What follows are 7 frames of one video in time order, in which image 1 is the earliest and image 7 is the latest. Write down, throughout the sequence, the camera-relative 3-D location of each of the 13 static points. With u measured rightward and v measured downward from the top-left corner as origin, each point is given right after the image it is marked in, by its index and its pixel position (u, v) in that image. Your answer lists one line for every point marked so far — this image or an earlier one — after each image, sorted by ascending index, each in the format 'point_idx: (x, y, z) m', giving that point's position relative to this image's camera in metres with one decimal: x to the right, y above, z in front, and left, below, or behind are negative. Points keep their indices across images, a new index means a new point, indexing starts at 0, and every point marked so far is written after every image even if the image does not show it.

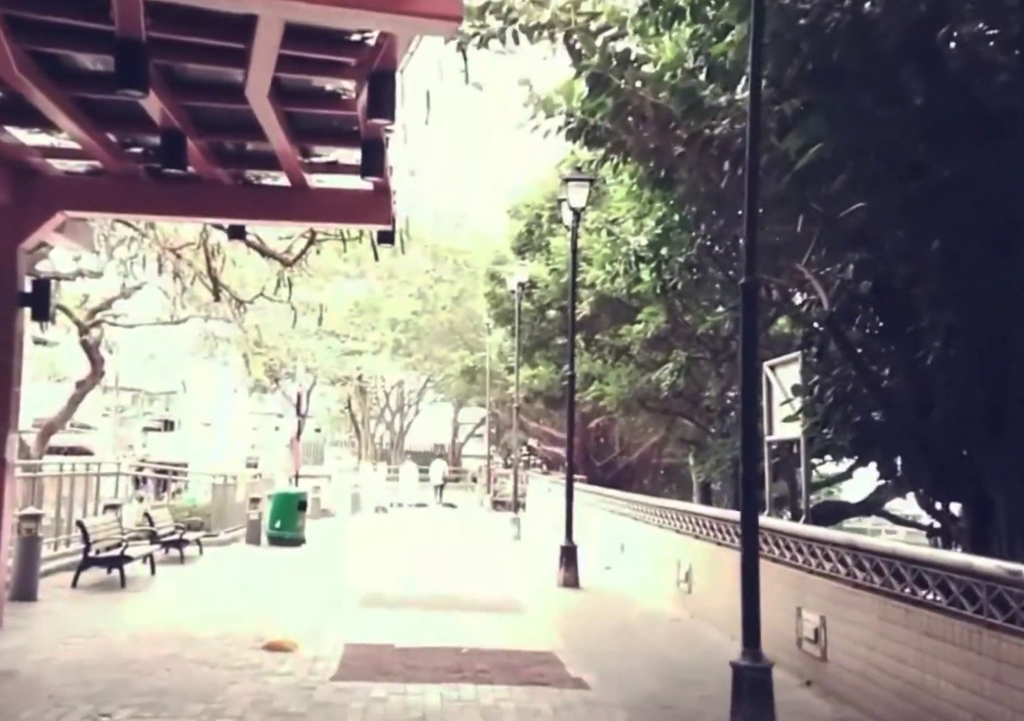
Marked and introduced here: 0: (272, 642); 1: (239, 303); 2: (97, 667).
0: (-2.2, -2.5, +9.5) m
1: (-4.4, +0.9, +16.6) m
2: (-3.3, -2.4, +8.4) m
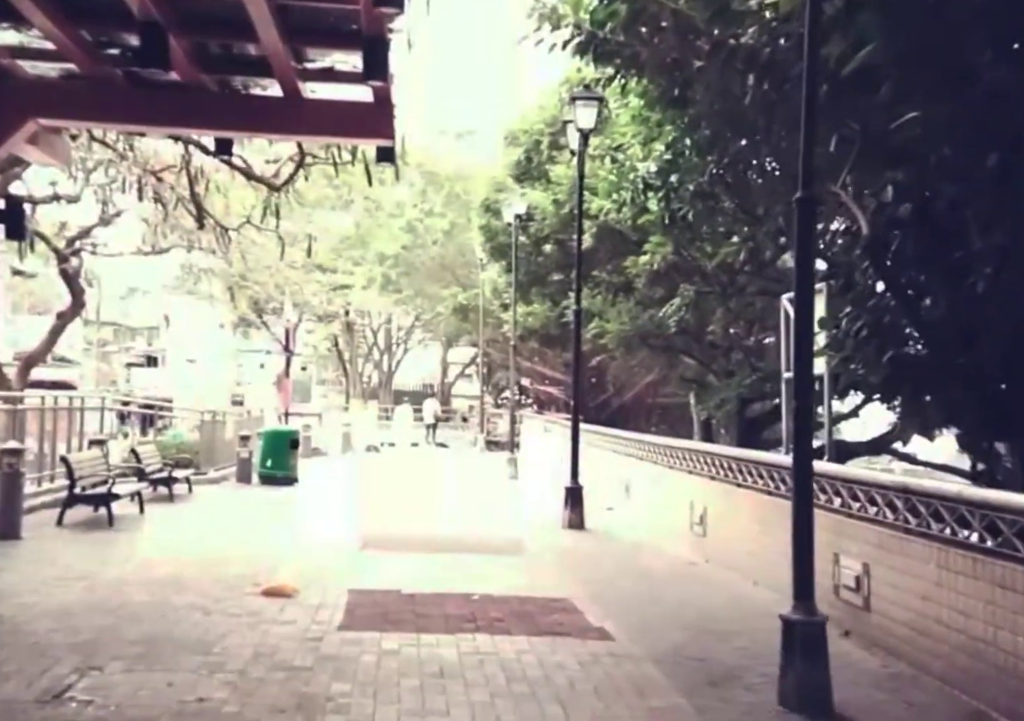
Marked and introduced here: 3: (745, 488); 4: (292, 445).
0: (-2.0, -1.9, +8.8) m
1: (-4.3, +1.9, +15.7) m
2: (-3.1, -1.8, +7.7) m
3: (+2.4, -1.3, +11.2) m
4: (-4.1, -1.5, +19.2) m
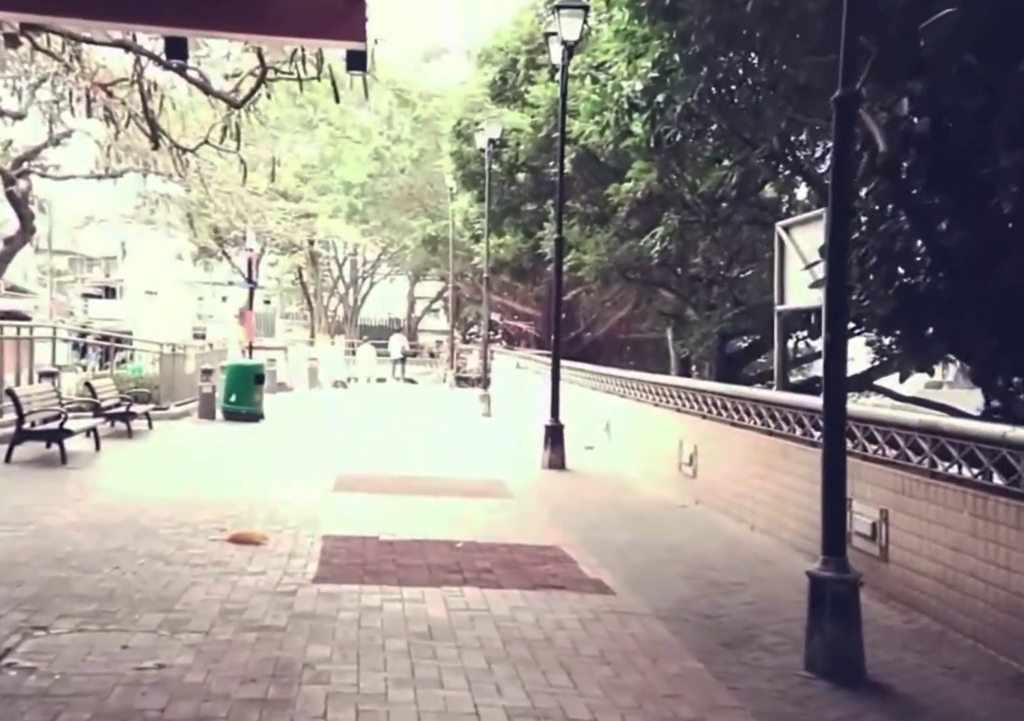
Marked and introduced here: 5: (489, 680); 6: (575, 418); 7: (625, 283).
0: (-2.1, -1.3, +8.1) m
1: (-4.6, +2.9, +14.7) m
2: (-3.2, -1.3, +7.0) m
3: (+2.2, -0.6, +10.6) m
4: (-4.6, -0.4, +18.3) m
5: (-0.1, -1.6, +5.2) m
6: (+1.0, -0.9, +17.3) m
7: (+2.2, +1.5, +20.0) m
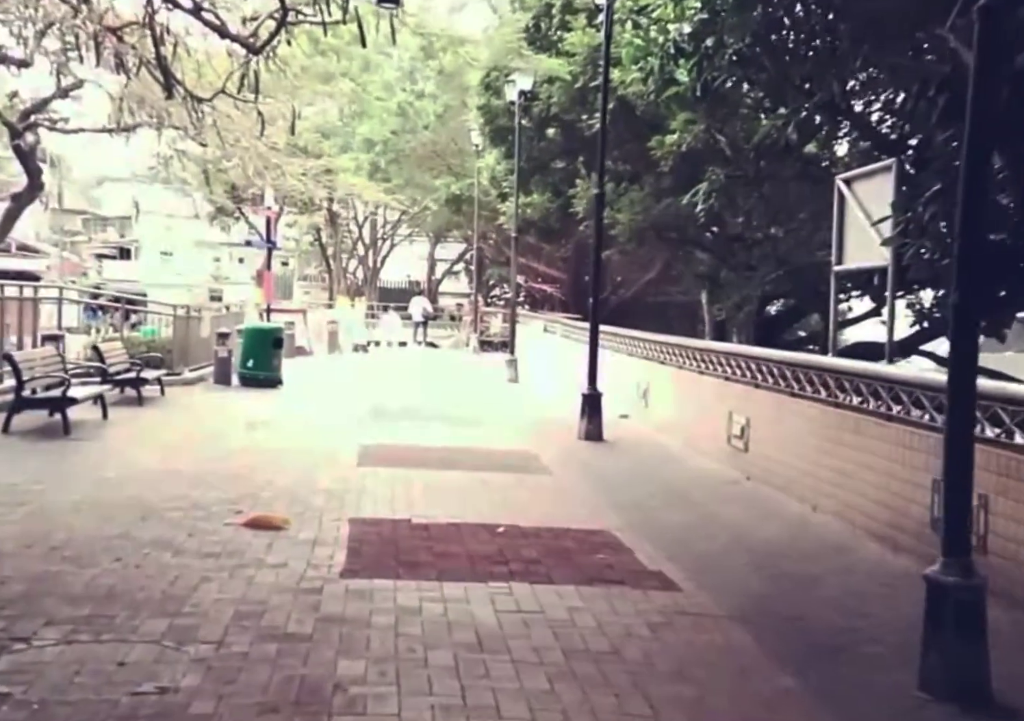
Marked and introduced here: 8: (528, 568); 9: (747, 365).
0: (-1.8, -1.1, +7.3) m
1: (-4.2, +3.4, +13.7) m
2: (-2.9, -1.1, +6.2) m
3: (+2.6, -0.3, +9.7) m
4: (-4.1, +0.3, +17.5) m
5: (+0.2, -1.4, +4.4) m
6: (+1.5, -0.4, +16.4) m
7: (+2.7, +2.1, +19.0) m
8: (+0.1, -1.3, +6.6) m
9: (+2.4, 0.0, +10.8) m
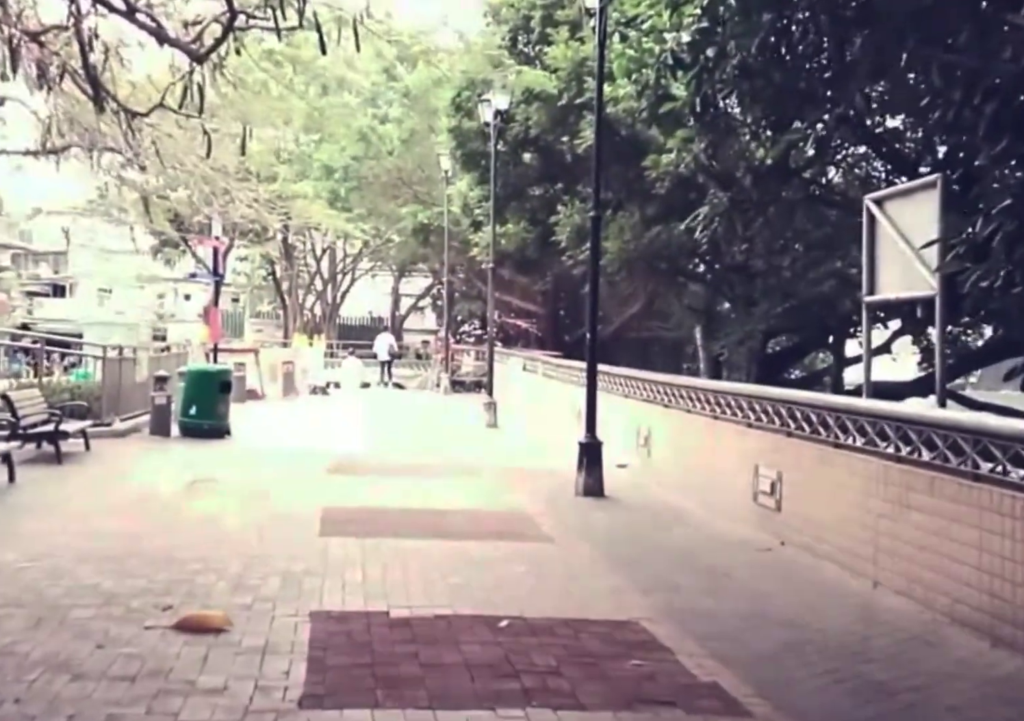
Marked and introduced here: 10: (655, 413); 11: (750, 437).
0: (-1.8, -1.4, +5.7) m
1: (-4.4, +2.8, +12.2) m
2: (-2.8, -1.4, +4.5) m
3: (+2.5, -0.7, +8.3) m
4: (-4.4, -0.4, +15.9) m
5: (+0.3, -1.6, +2.8) m
6: (+1.3, -1.0, +14.9) m
7: (+2.3, +1.4, +17.7) m
8: (+0.2, -1.5, +5.1) m
9: (+2.3, -0.4, +9.4) m
10: (+1.7, -0.6, +12.5) m
11: (+2.2, -0.7, +9.6) m
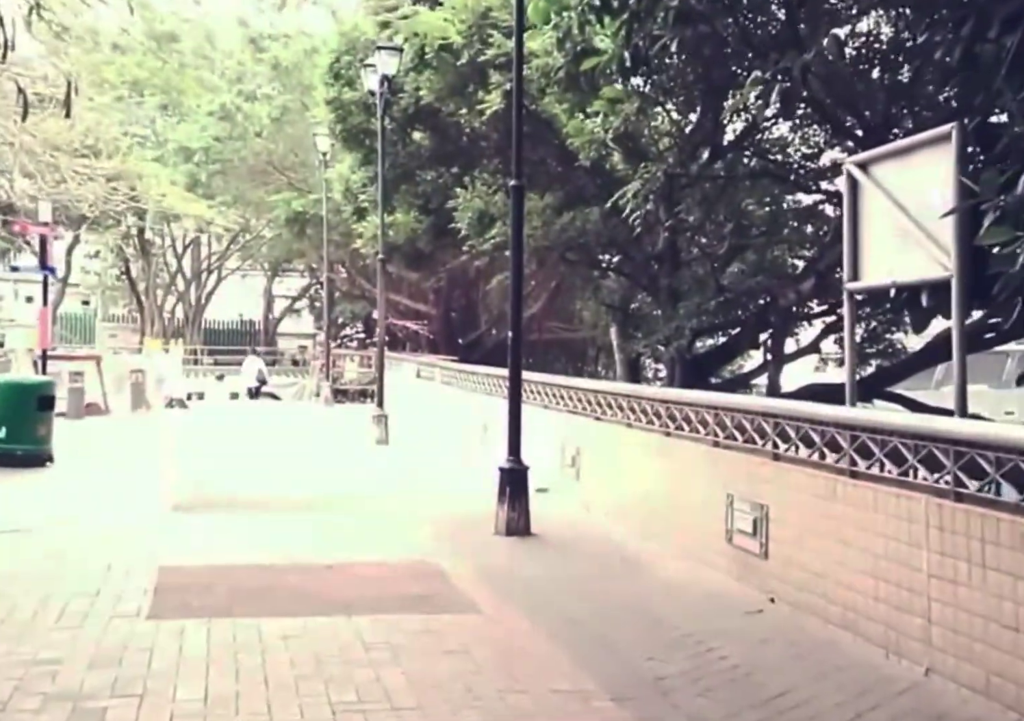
0: (-2.0, -1.4, +3.2) m
1: (-5.3, +2.8, +9.4) m
2: (-2.8, -1.4, +1.9) m
3: (+2.0, -0.7, +6.2) m
4: (-5.7, -0.5, +13.0) m
5: (+0.4, -1.6, +0.6) m
6: (0.0, -1.0, +12.7) m
7: (+0.7, +1.4, +15.6) m
8: (0.0, -1.6, +2.8) m
9: (+1.7, -0.4, +7.3) m
10: (+0.8, -0.7, +10.4) m
11: (+1.5, -0.7, +7.6) m
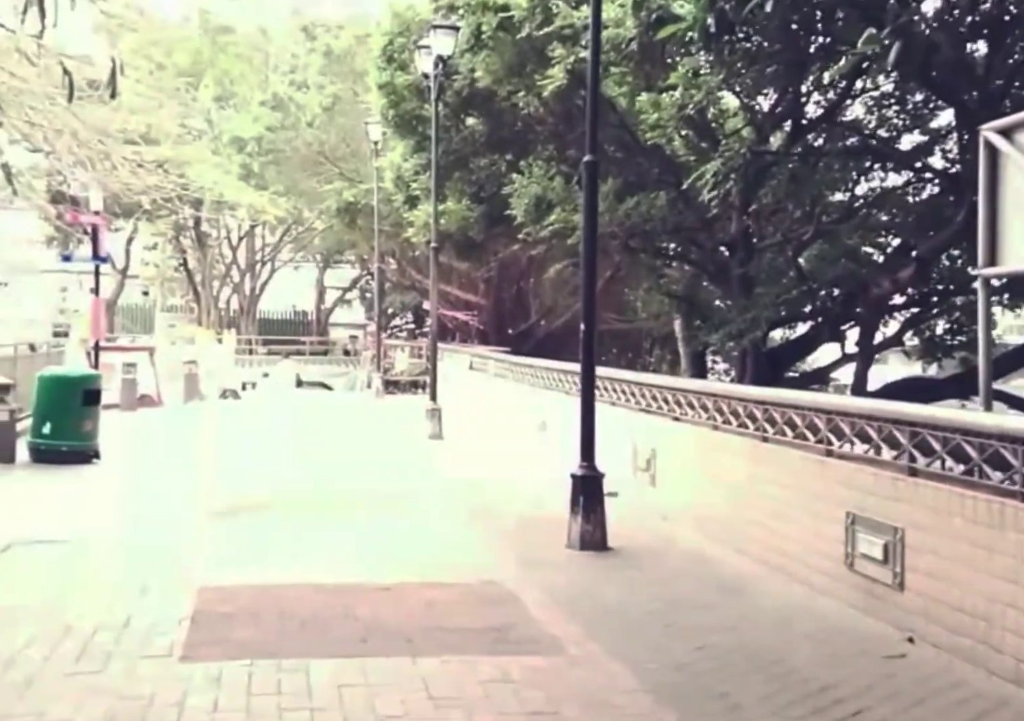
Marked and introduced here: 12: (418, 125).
0: (-1.6, -1.4, +2.4) m
1: (-4.7, +2.8, +8.7) m
2: (-2.6, -1.4, +1.2) m
3: (+2.4, -0.7, +5.3) m
4: (-4.9, -0.4, +12.4) m
5: (+0.6, -1.6, -0.3) m
6: (+0.7, -1.0, +11.8) m
7: (+1.6, +1.5, +14.7) m
8: (+0.3, -1.6, +1.9) m
9: (+2.2, -0.4, +6.4) m
10: (+1.4, -0.6, +9.4) m
11: (+2.0, -0.7, +6.6) m
12: (-1.7, +4.1, +18.7) m
